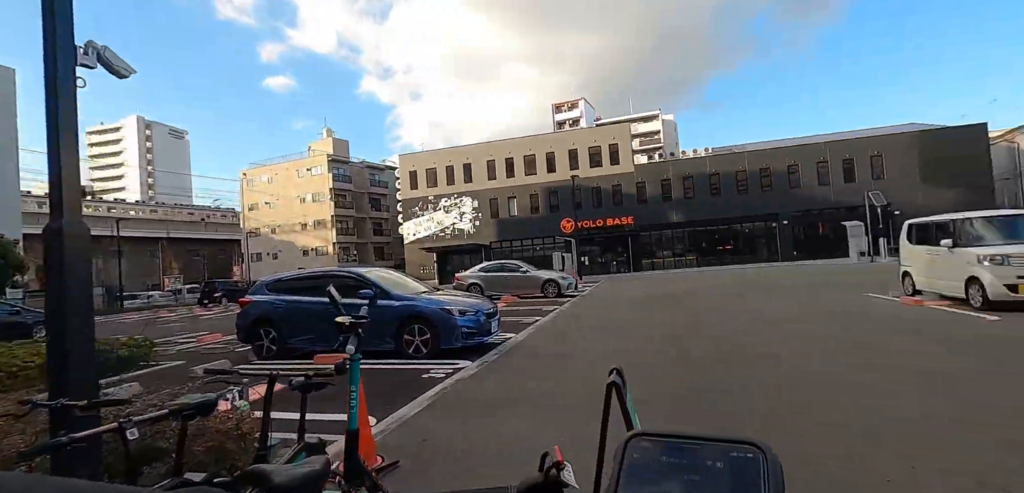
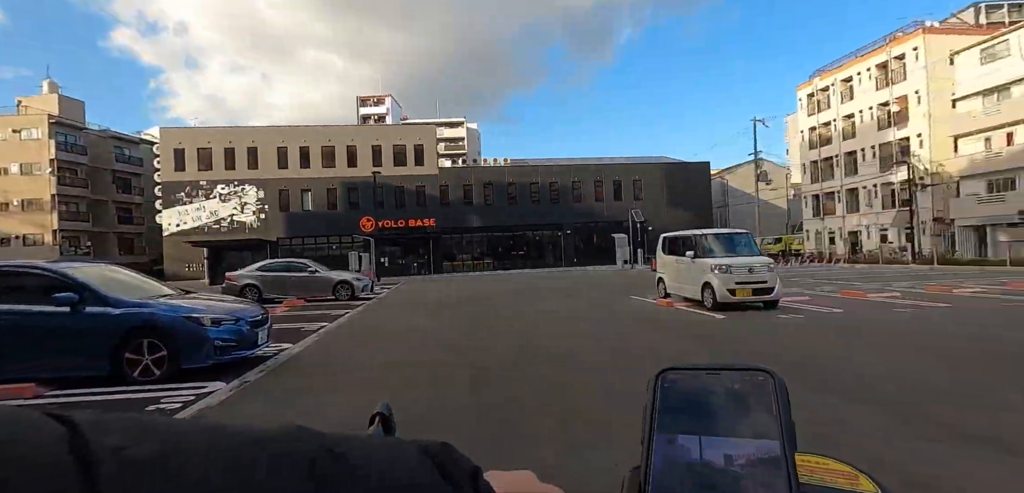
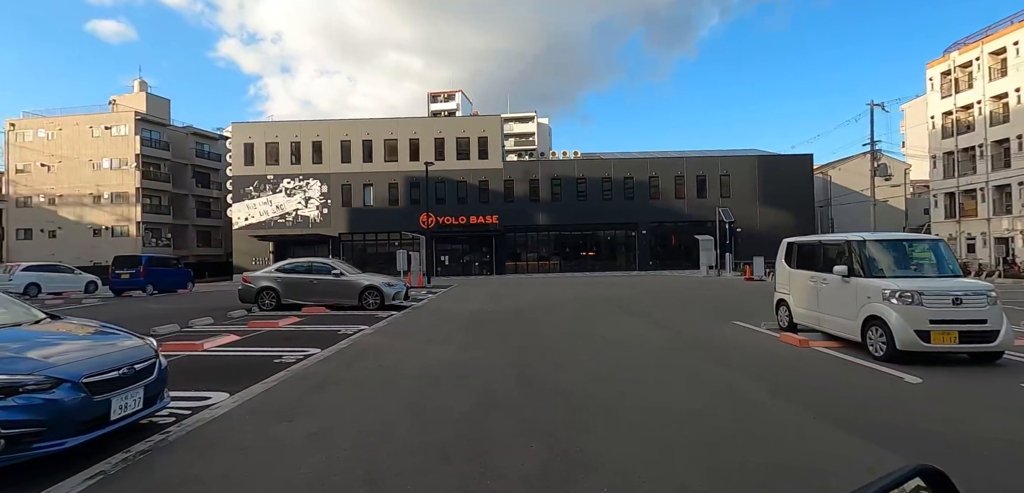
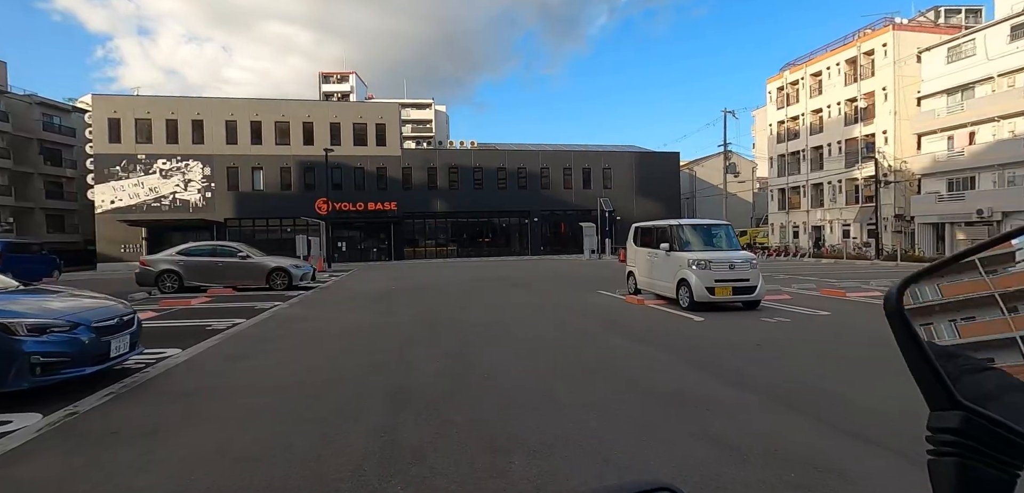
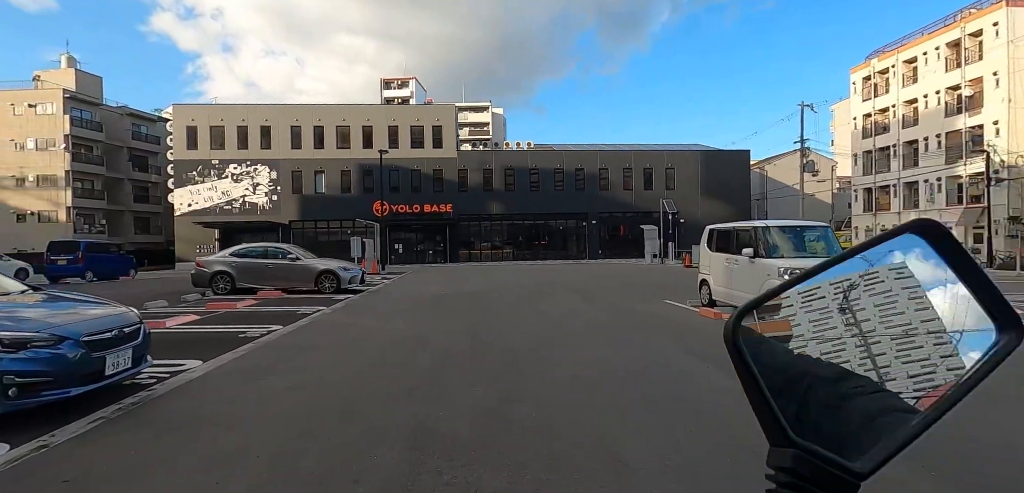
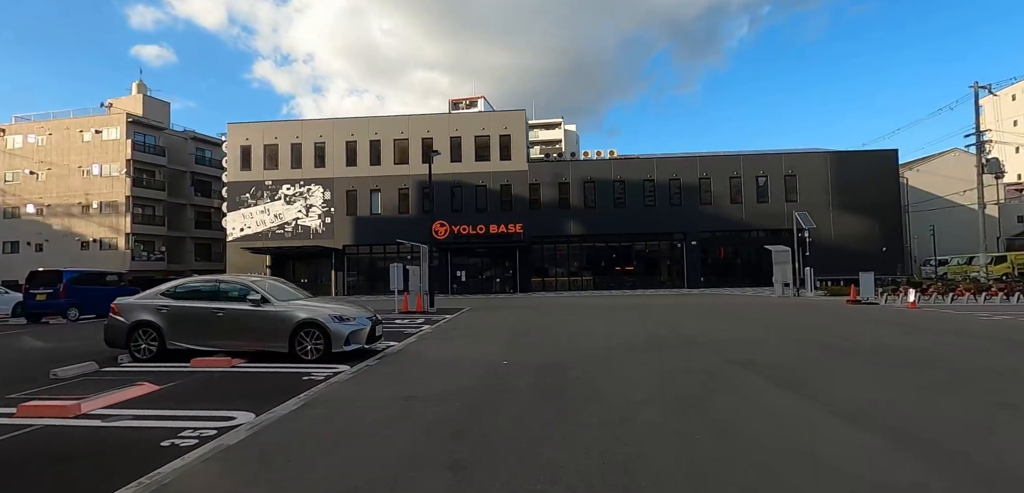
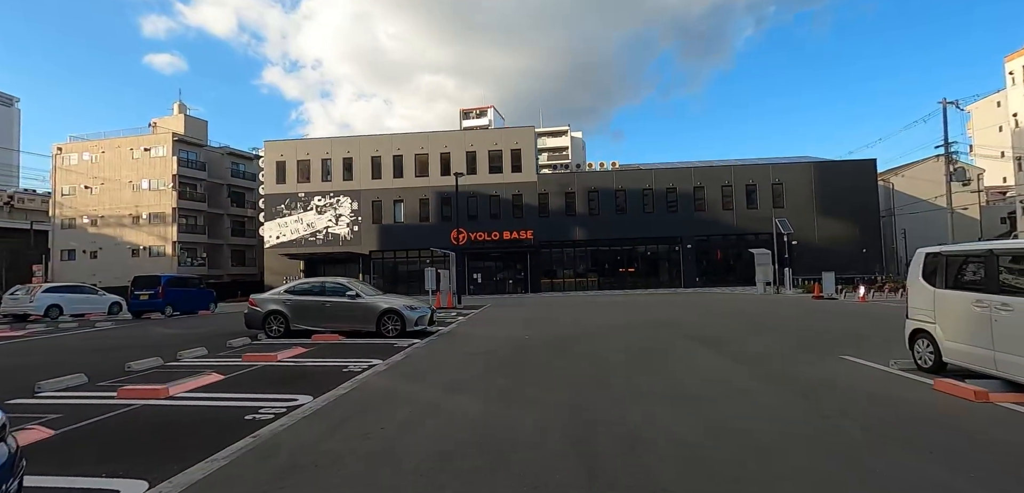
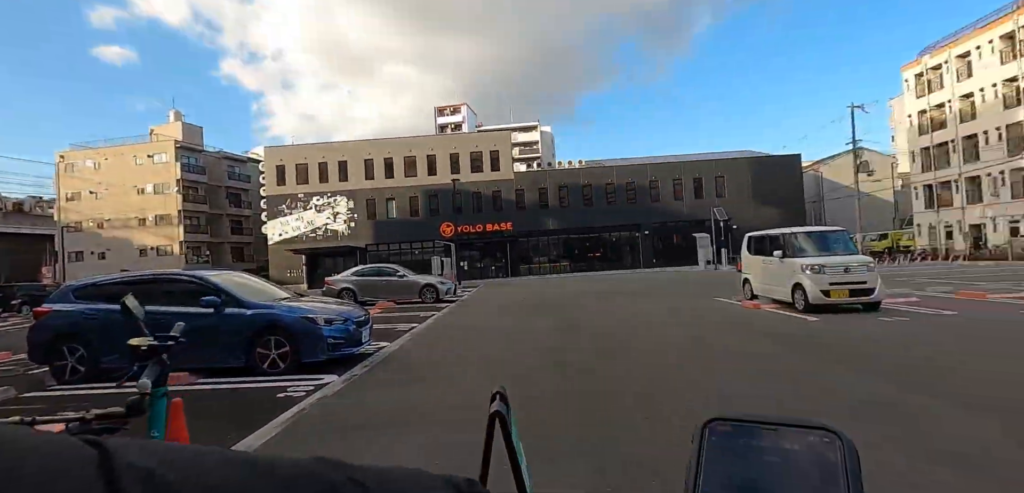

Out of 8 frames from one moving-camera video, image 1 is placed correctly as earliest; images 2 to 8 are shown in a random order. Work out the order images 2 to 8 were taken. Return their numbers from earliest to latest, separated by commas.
8, 2, 4, 5, 3, 7, 6
